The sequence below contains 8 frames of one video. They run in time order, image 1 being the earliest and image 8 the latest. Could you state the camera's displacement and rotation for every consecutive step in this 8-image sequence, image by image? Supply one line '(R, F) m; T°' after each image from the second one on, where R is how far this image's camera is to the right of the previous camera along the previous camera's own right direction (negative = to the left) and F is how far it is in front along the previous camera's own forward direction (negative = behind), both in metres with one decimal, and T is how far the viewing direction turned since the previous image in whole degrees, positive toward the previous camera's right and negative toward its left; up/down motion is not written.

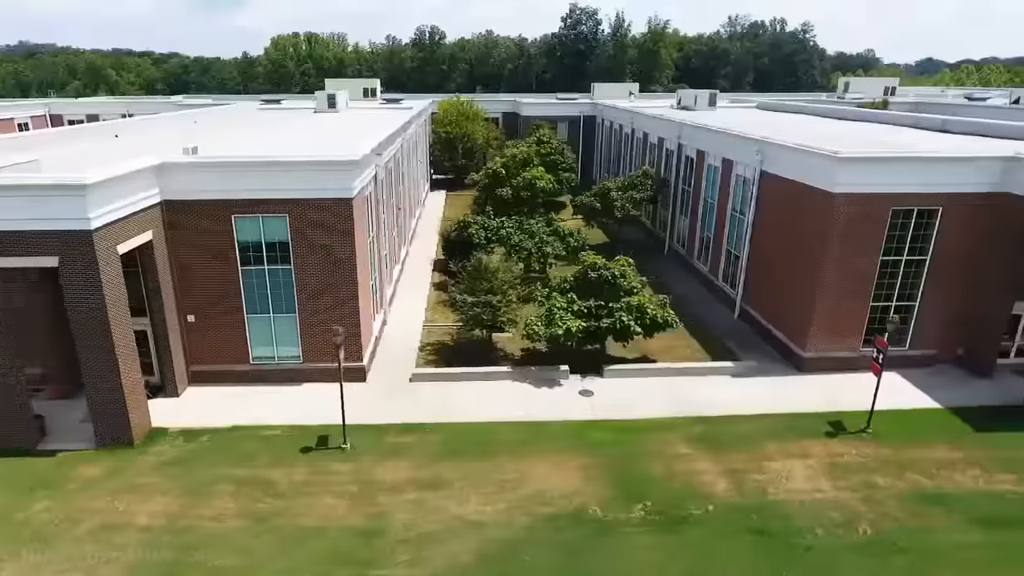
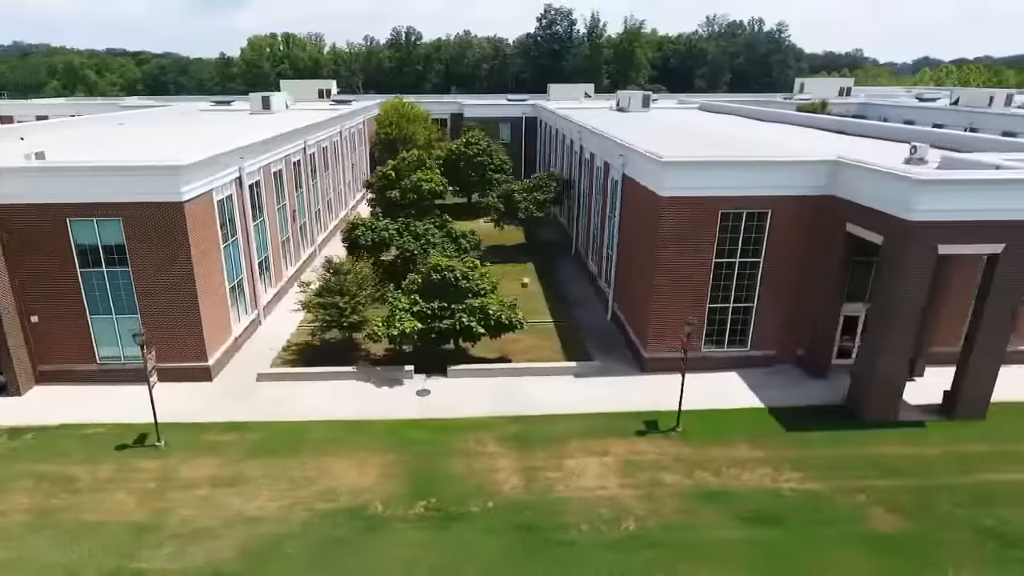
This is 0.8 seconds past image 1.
(+4.9, -0.3) m; 0°
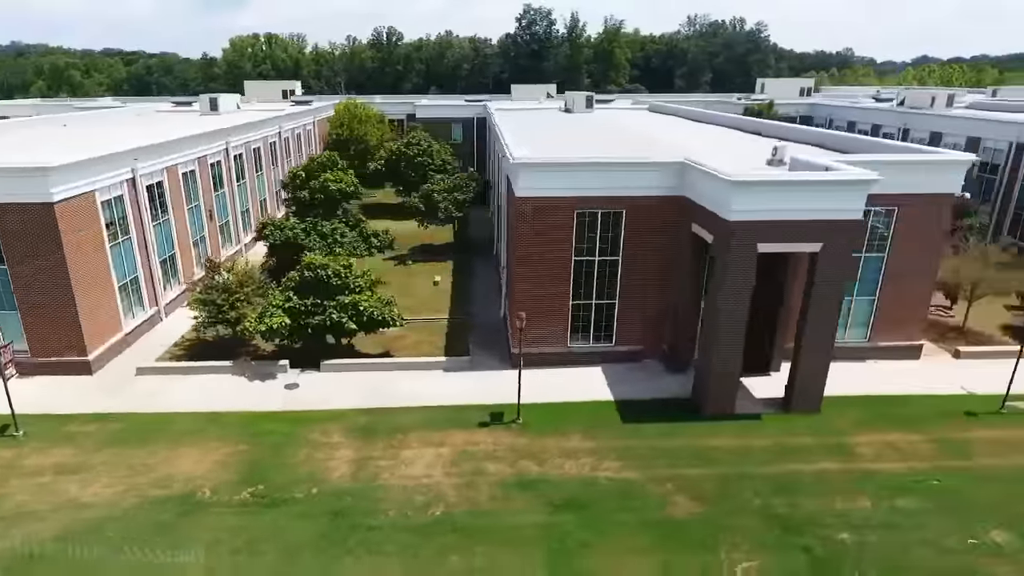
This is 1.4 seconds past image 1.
(+4.3, -0.7) m; 0°
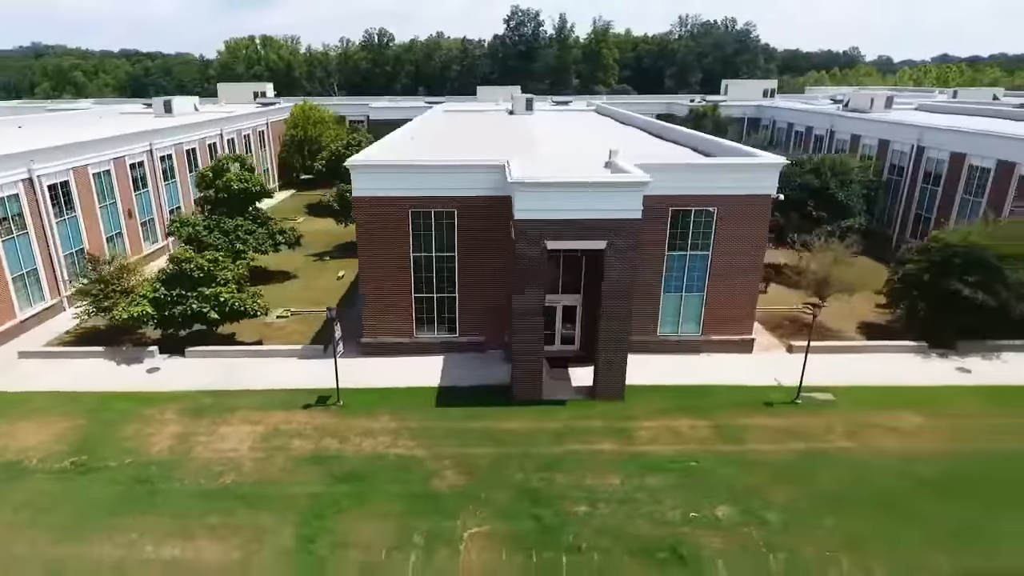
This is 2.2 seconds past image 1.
(+5.9, -1.3) m; -2°
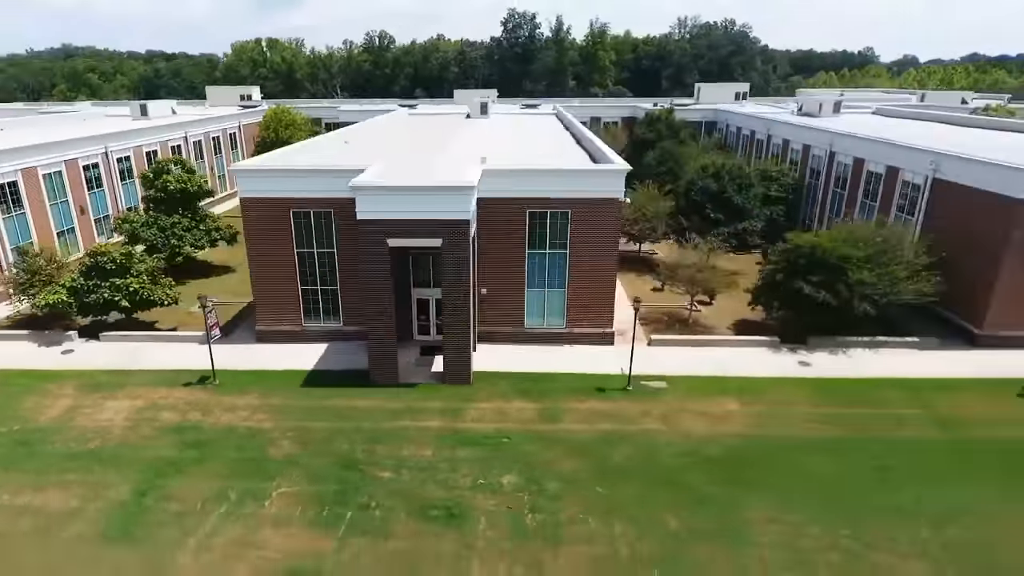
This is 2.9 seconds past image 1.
(+5.5, -1.8) m; -2°
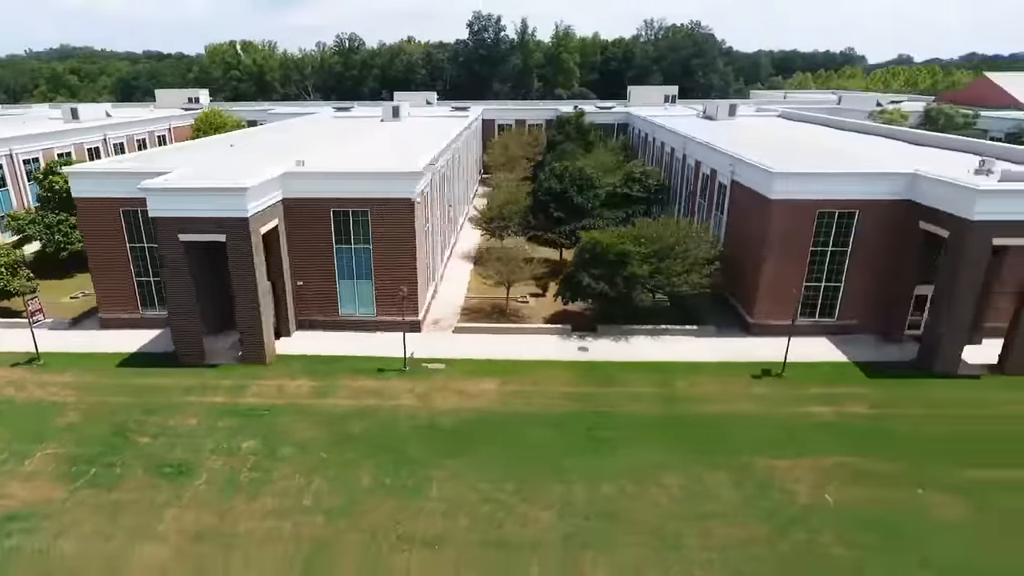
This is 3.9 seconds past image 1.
(+8.0, -2.2) m; -1°
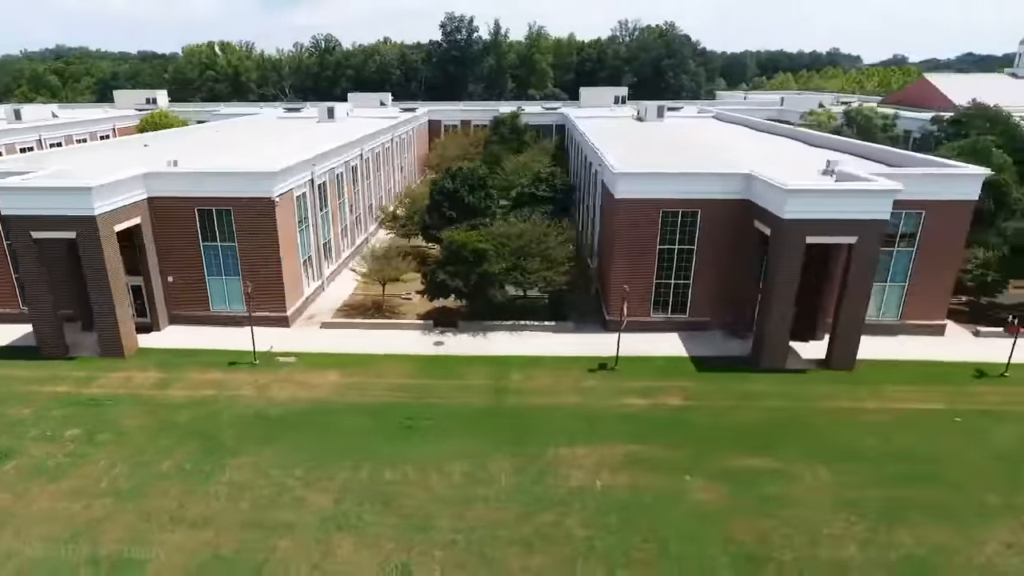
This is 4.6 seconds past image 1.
(+5.9, -0.8) m; 0°
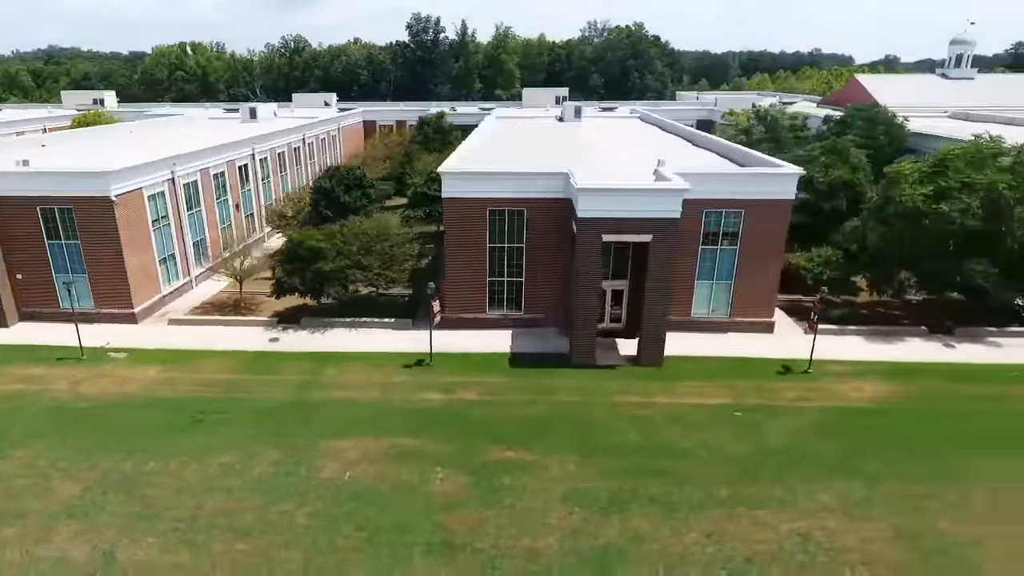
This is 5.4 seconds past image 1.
(+6.9, -0.4) m; 0°
